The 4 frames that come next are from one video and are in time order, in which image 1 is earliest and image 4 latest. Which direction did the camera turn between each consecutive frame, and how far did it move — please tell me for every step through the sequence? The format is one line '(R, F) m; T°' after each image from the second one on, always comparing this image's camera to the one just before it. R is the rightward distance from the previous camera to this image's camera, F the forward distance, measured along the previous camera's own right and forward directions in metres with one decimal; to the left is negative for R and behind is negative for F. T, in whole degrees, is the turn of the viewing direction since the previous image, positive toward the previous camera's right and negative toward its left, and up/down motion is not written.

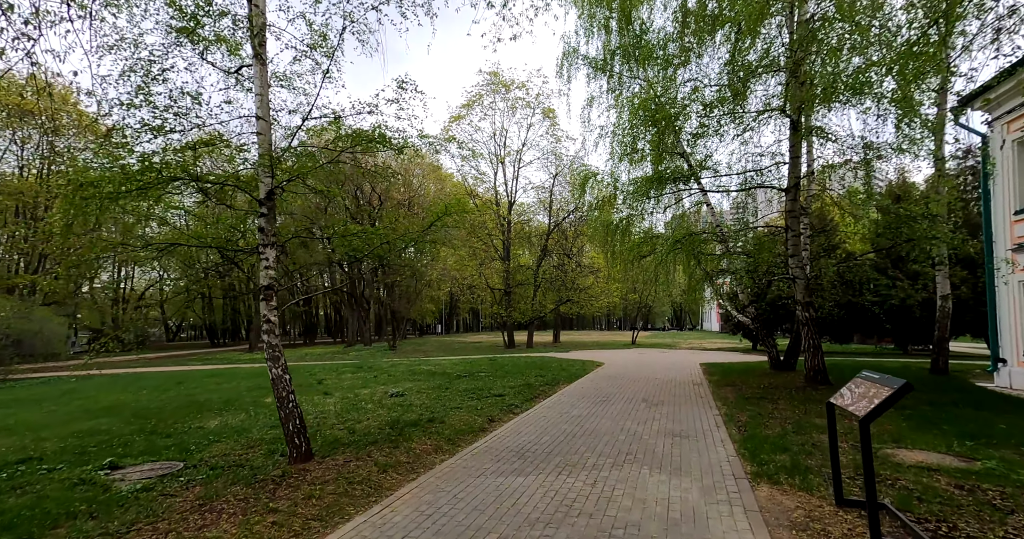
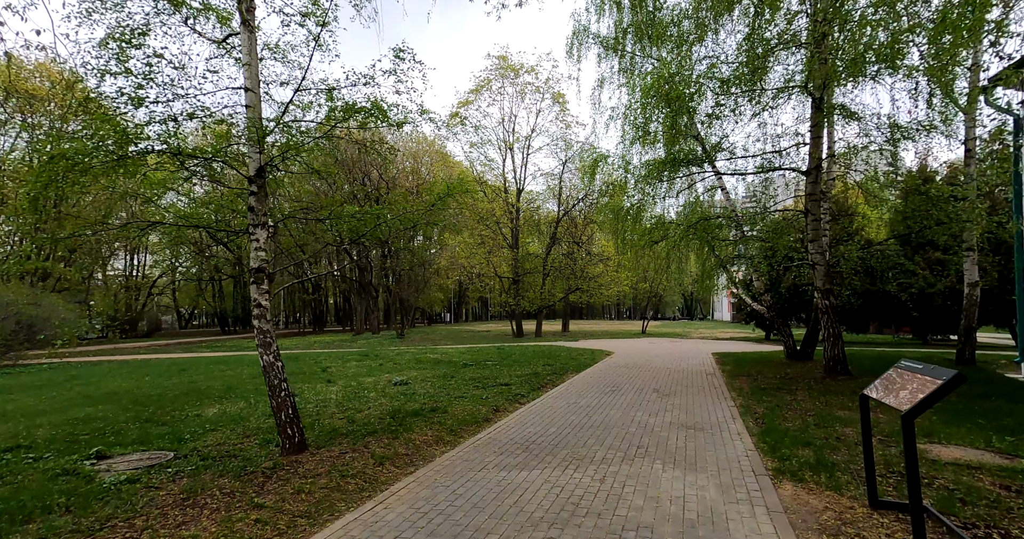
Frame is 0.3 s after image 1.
(0.0, +0.3) m; -1°
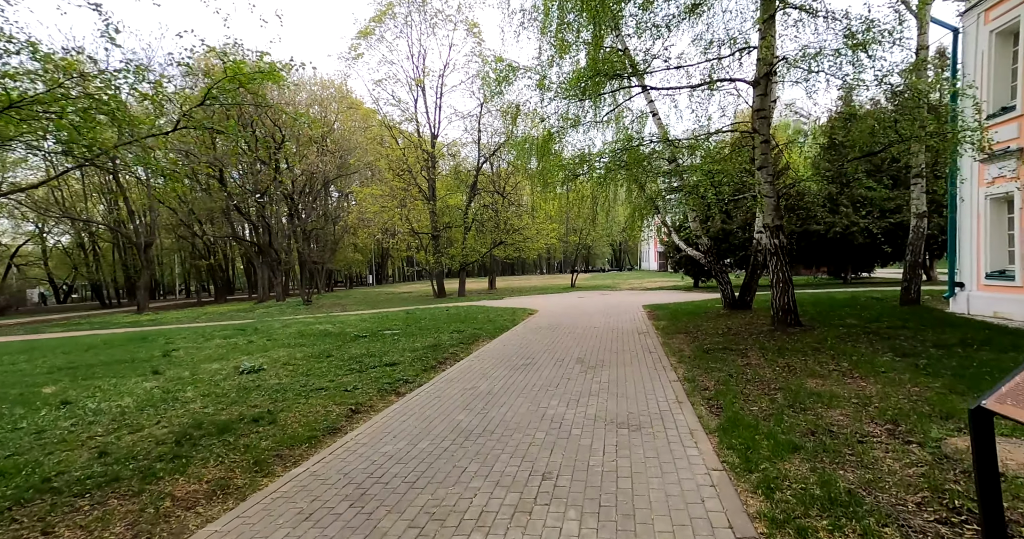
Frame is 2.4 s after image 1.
(+0.7, +2.2) m; +7°
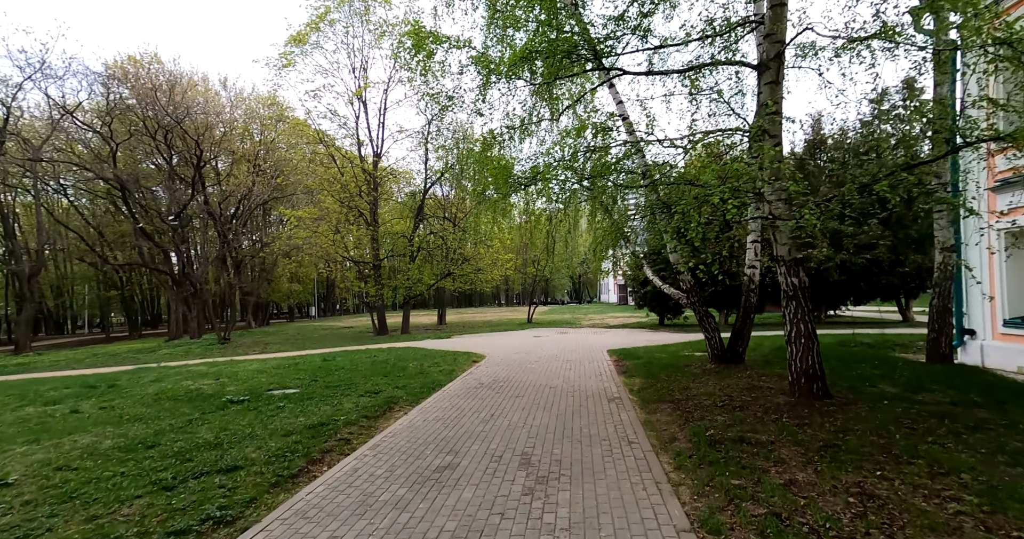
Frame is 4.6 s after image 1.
(+0.5, +2.7) m; +4°
